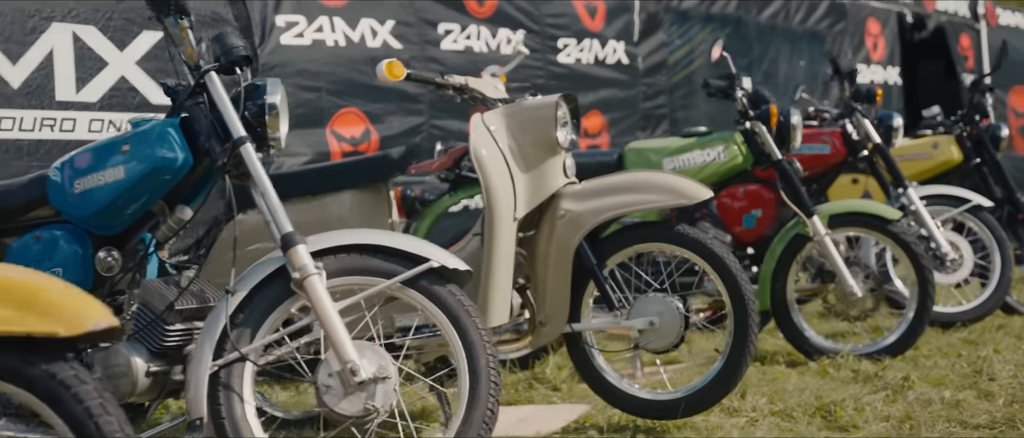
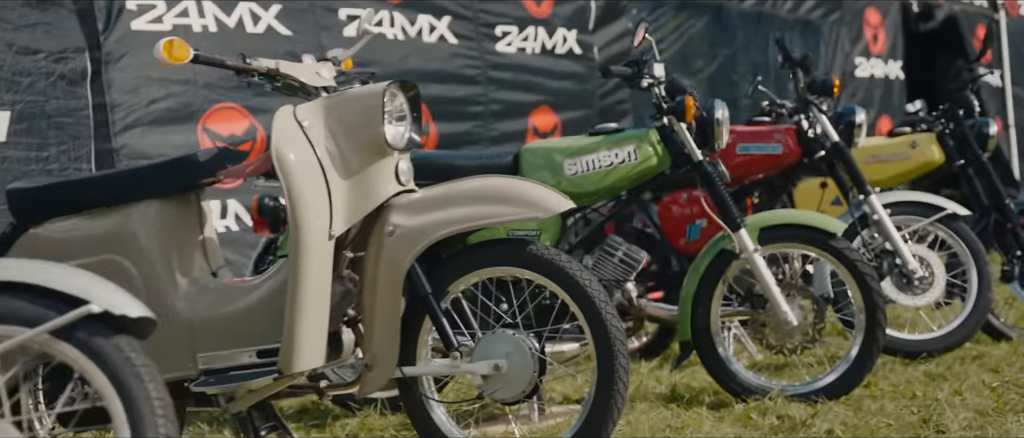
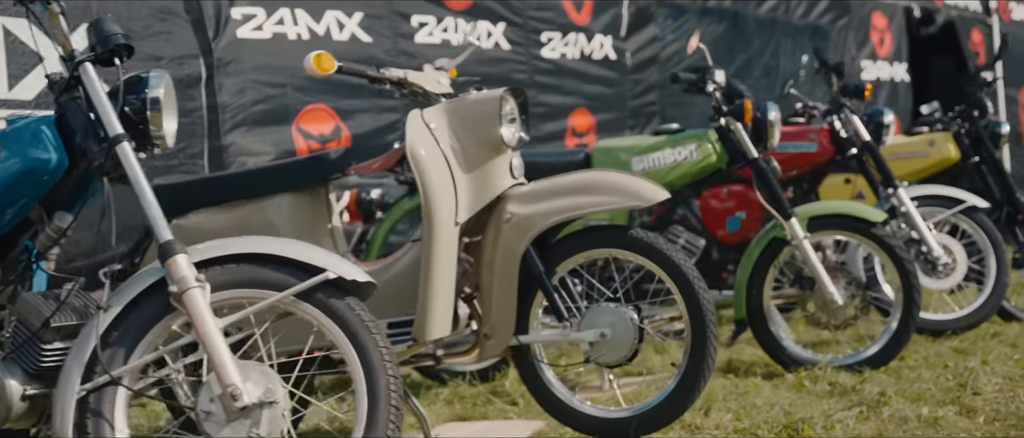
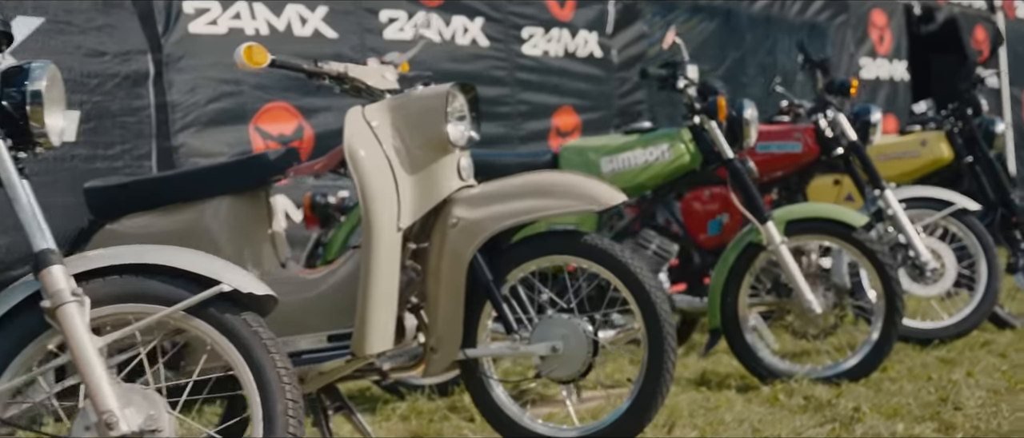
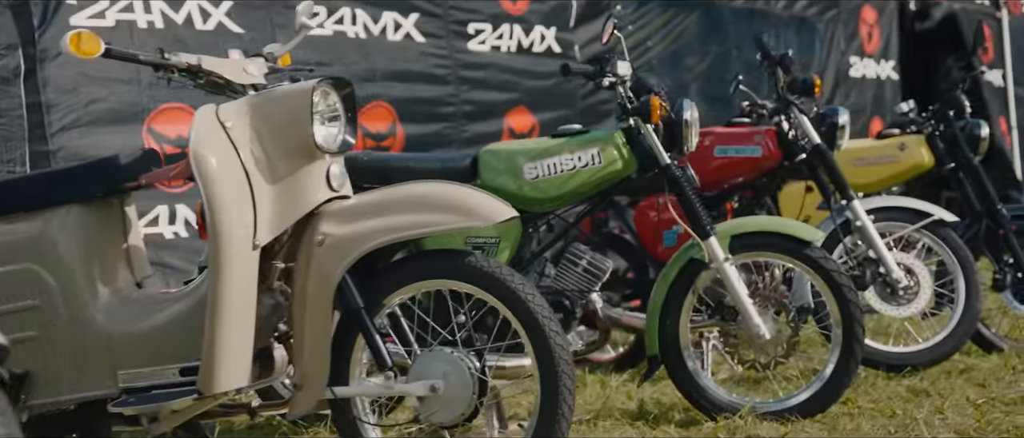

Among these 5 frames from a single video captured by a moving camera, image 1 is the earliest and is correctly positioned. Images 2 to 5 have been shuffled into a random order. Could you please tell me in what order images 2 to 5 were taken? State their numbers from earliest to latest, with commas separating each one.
3, 4, 2, 5
